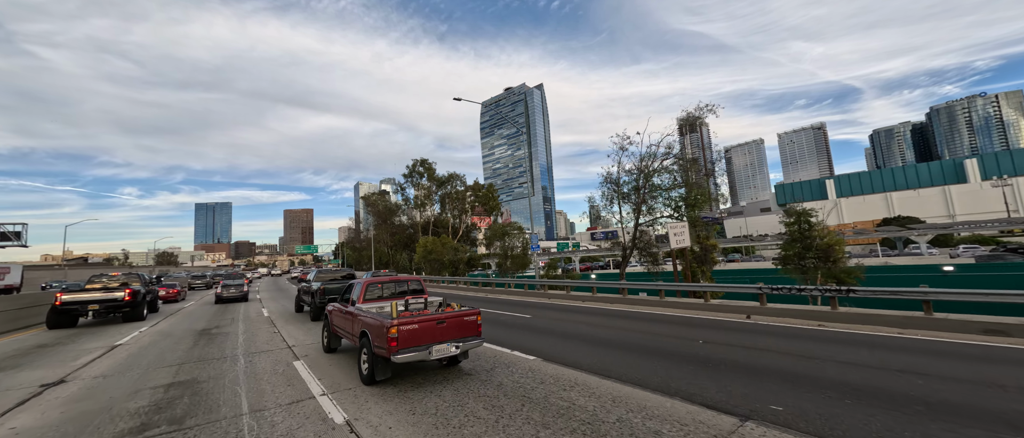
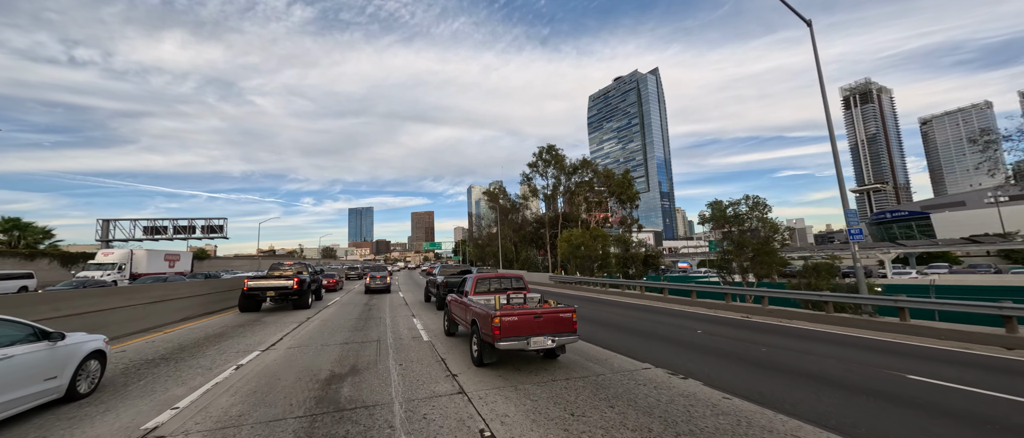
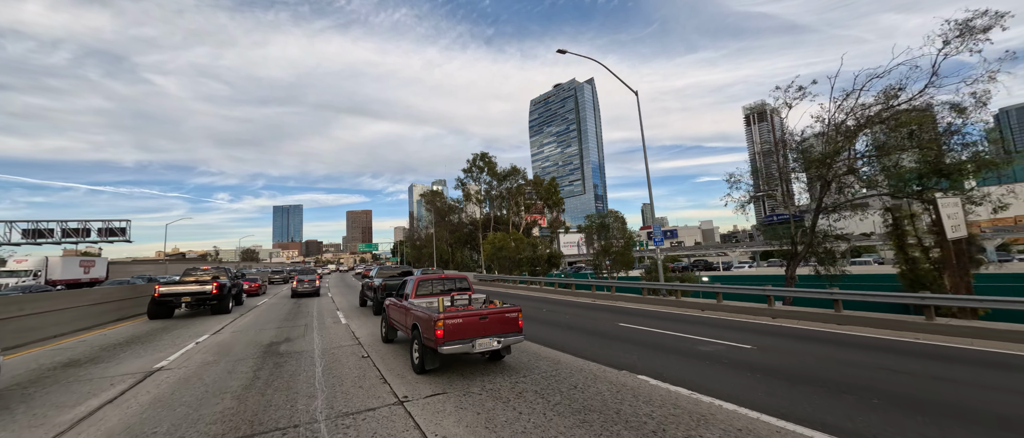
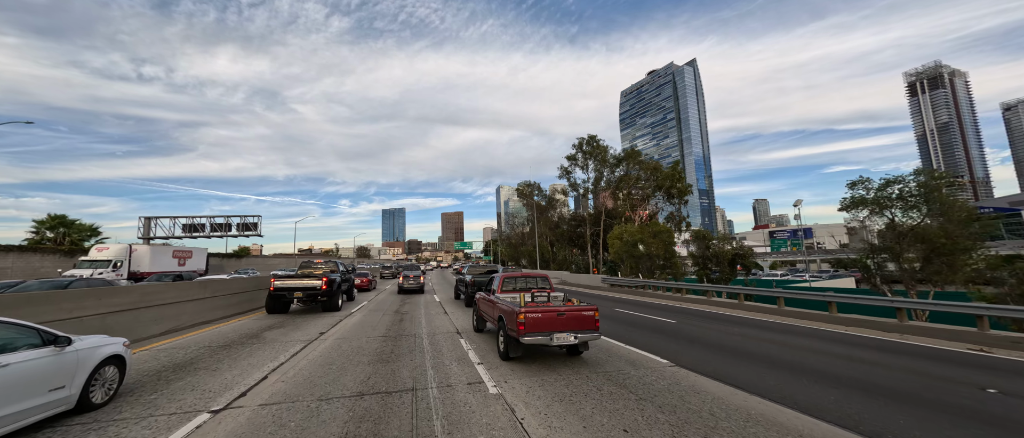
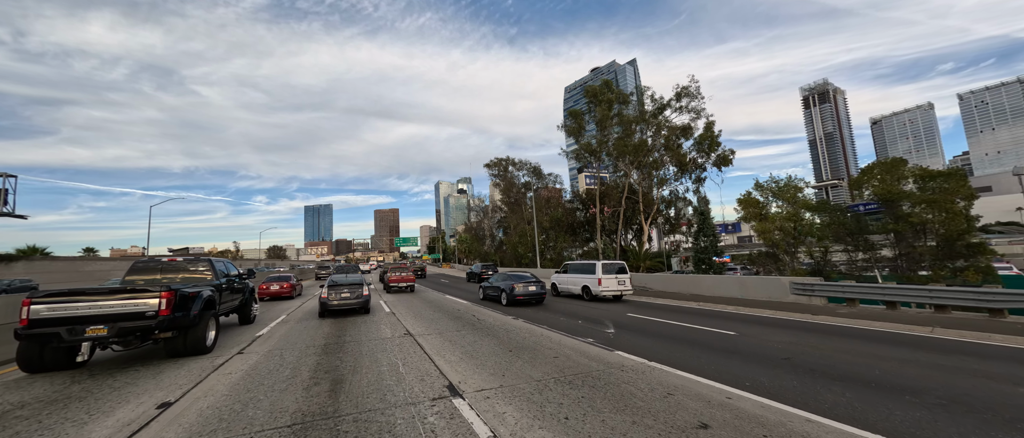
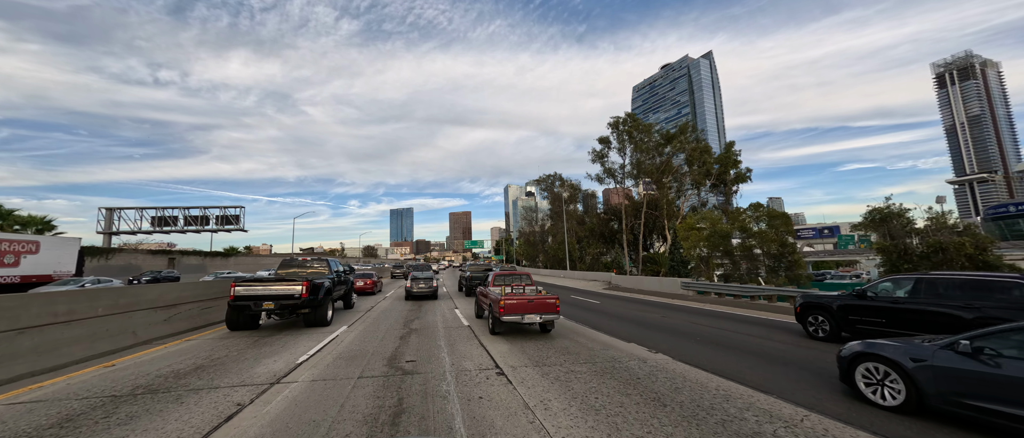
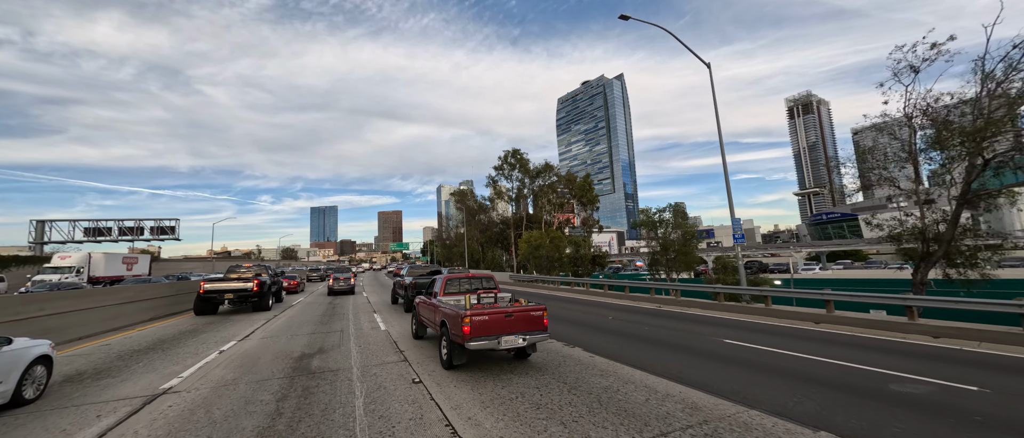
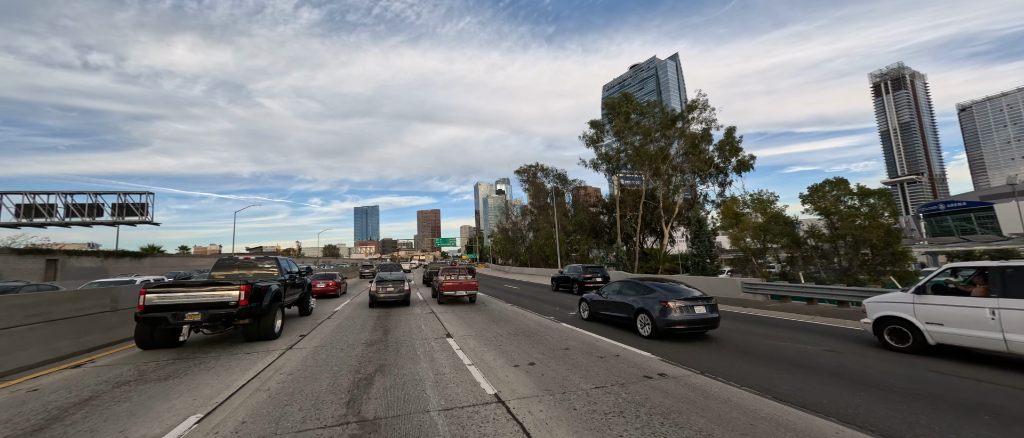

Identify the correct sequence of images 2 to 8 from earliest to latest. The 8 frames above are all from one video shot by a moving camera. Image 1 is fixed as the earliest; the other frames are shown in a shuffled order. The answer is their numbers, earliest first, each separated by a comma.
3, 7, 2, 4, 6, 8, 5
